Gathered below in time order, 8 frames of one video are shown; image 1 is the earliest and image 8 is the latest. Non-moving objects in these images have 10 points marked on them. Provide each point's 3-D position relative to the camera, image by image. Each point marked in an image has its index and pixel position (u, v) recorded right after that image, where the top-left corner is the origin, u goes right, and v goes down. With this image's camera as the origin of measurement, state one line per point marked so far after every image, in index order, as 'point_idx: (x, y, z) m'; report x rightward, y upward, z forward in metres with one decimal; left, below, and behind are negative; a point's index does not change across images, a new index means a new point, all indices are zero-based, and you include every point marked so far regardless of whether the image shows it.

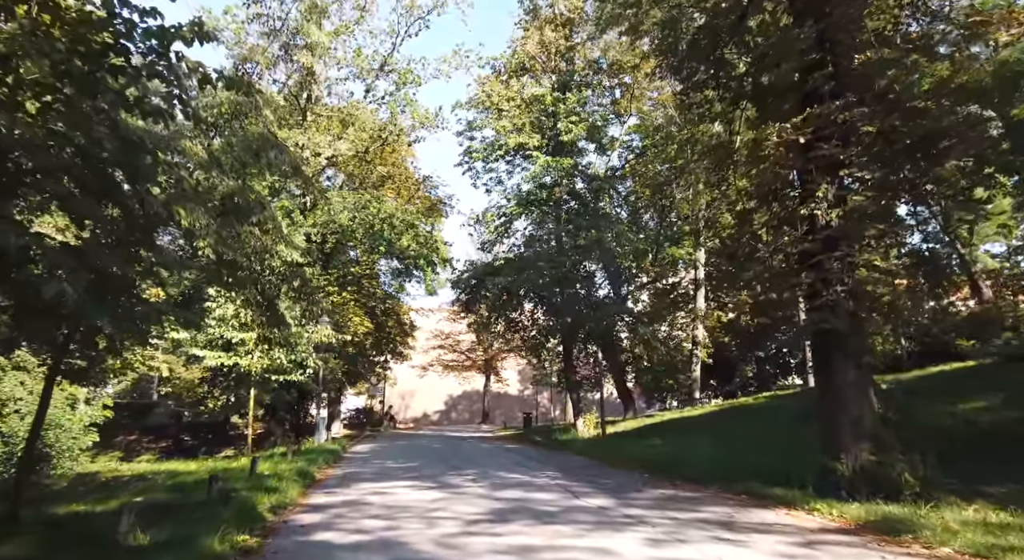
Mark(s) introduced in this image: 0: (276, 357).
0: (-5.5, -1.8, +16.4) m
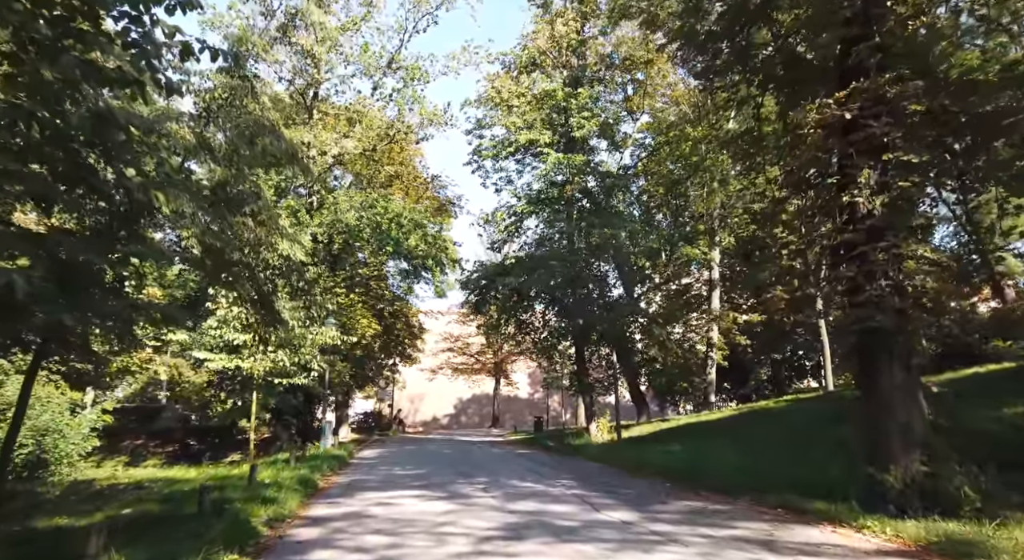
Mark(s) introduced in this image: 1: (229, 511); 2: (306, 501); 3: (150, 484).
0: (-5.2, -1.8, +15.8) m
1: (-3.2, -2.7, +8.1) m
2: (-3.0, -3.2, +10.3) m
3: (-6.9, -3.9, +13.4) m
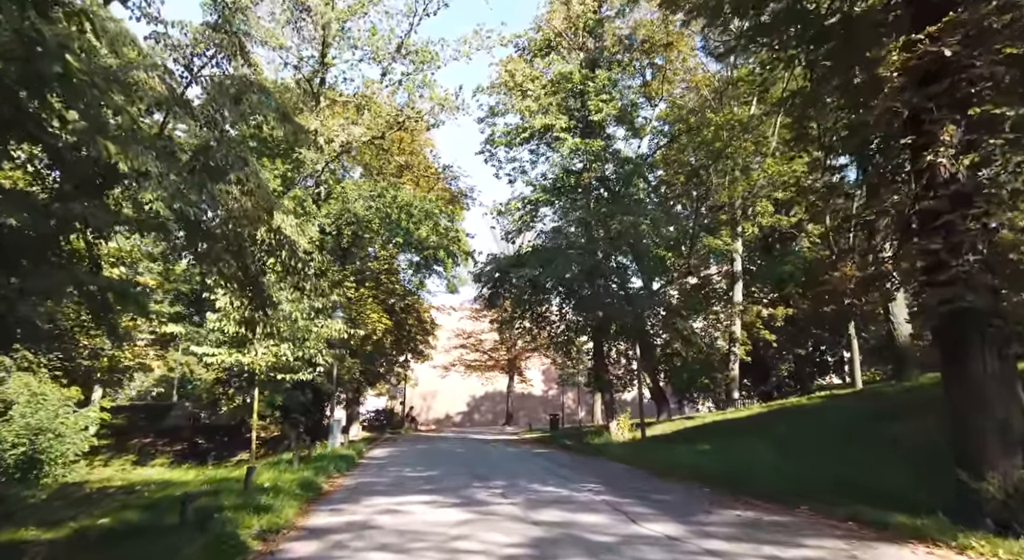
0: (-4.9, -1.6, +14.9) m
1: (-3.0, -2.5, +7.1) m
2: (-2.7, -3.0, +9.3) m
3: (-6.5, -3.7, +12.5) m
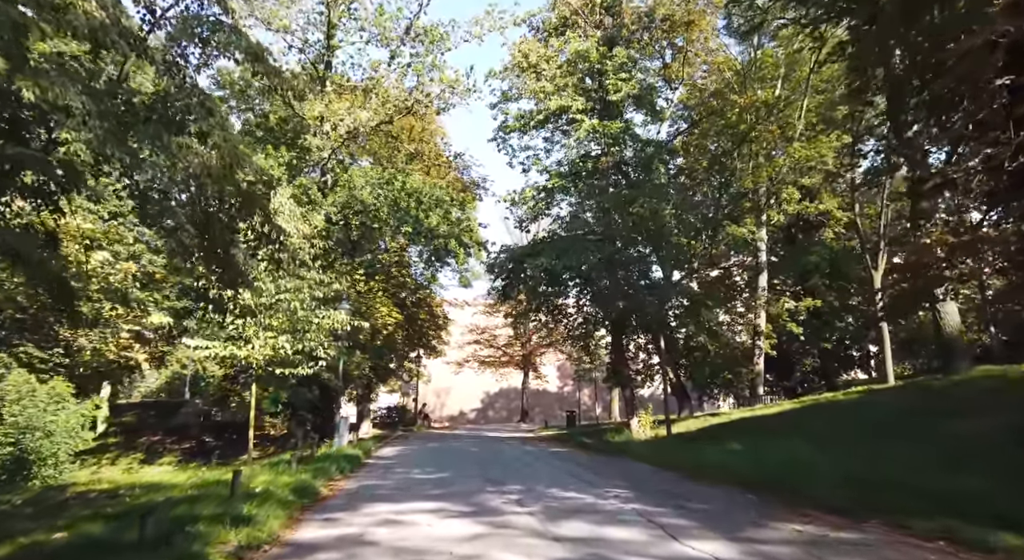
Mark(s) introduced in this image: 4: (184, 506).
0: (-4.5, -1.3, +13.9) m
1: (-2.8, -2.2, +6.1) m
2: (-2.5, -2.8, +8.3) m
3: (-6.3, -3.4, +11.6) m
4: (-3.8, -2.6, +8.2) m
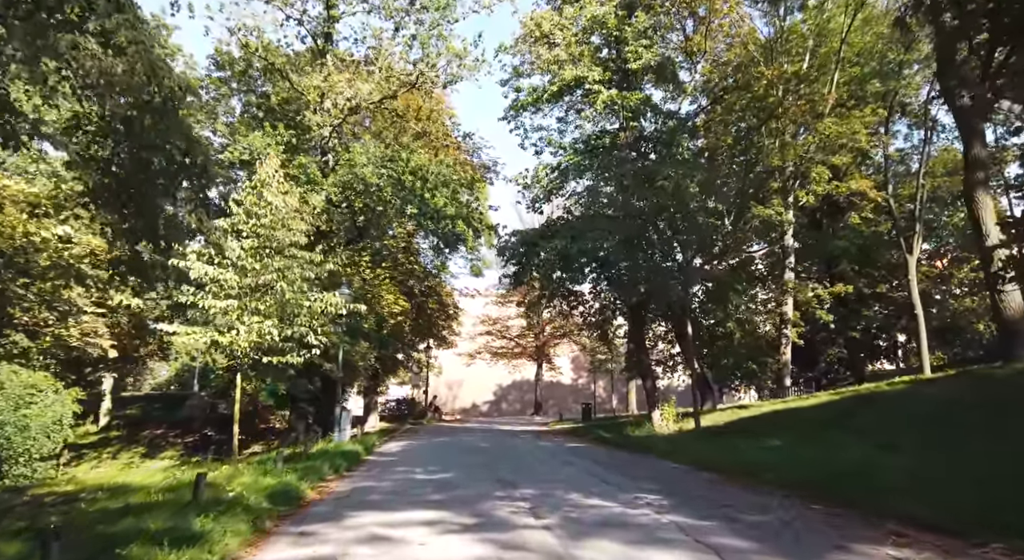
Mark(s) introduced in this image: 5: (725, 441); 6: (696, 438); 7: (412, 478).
0: (-4.3, -1.0, +12.6) m
1: (-2.8, -1.9, +4.7) m
2: (-2.4, -2.4, +6.9) m
3: (-6.1, -3.1, +10.3) m
4: (-3.7, -2.3, +6.8) m
5: (+4.4, -3.4, +14.6) m
6: (+4.0, -3.5, +15.5) m
7: (-1.6, -3.1, +10.9) m
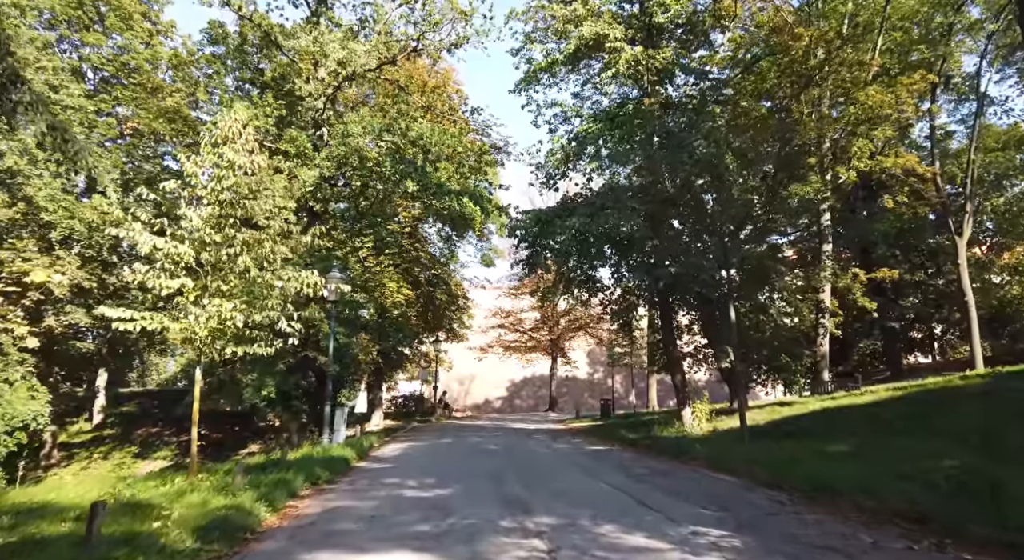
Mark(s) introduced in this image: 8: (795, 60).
0: (-4.1, -0.6, +10.5) m
1: (-2.7, -1.6, +2.7) m
2: (-2.3, -2.1, +4.9) m
3: (-5.9, -2.8, +8.3) m
4: (-3.6, -2.0, +4.8) m
5: (+4.7, -2.9, +12.4) m
6: (+4.3, -3.1, +13.3) m
7: (-1.4, -2.7, +8.8) m
8: (+7.1, +5.5, +18.1) m
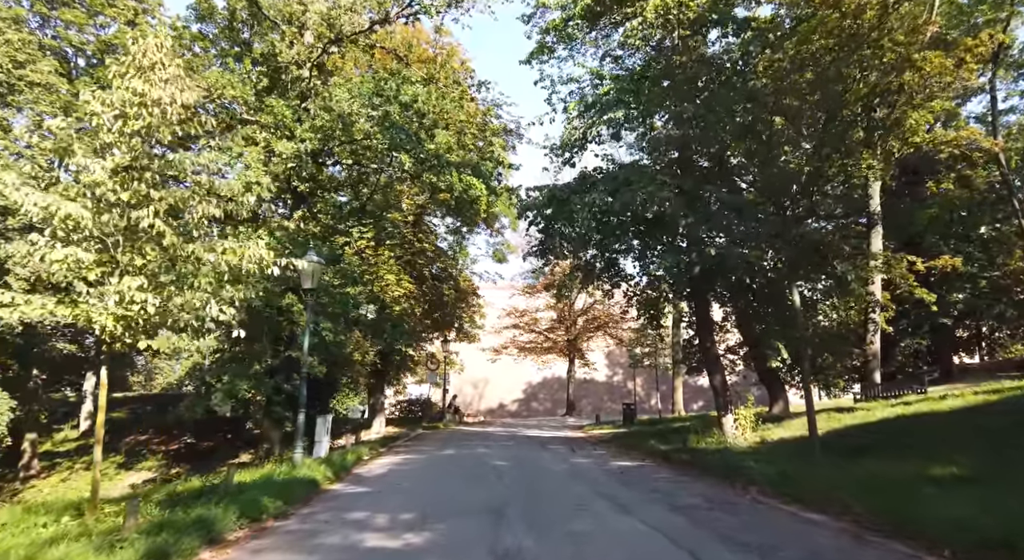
0: (-4.1, -0.3, +8.1) m
1: (-2.9, -1.3, +0.2) m
2: (-2.4, -1.8, +2.4) m
3: (-5.9, -2.4, +5.9) m
4: (-3.7, -1.6, +2.3) m
5: (+4.8, -2.6, +9.7) m
6: (+4.4, -2.7, +10.6) m
7: (-1.4, -2.3, +6.3) m
8: (+7.3, +5.8, +15.4) m
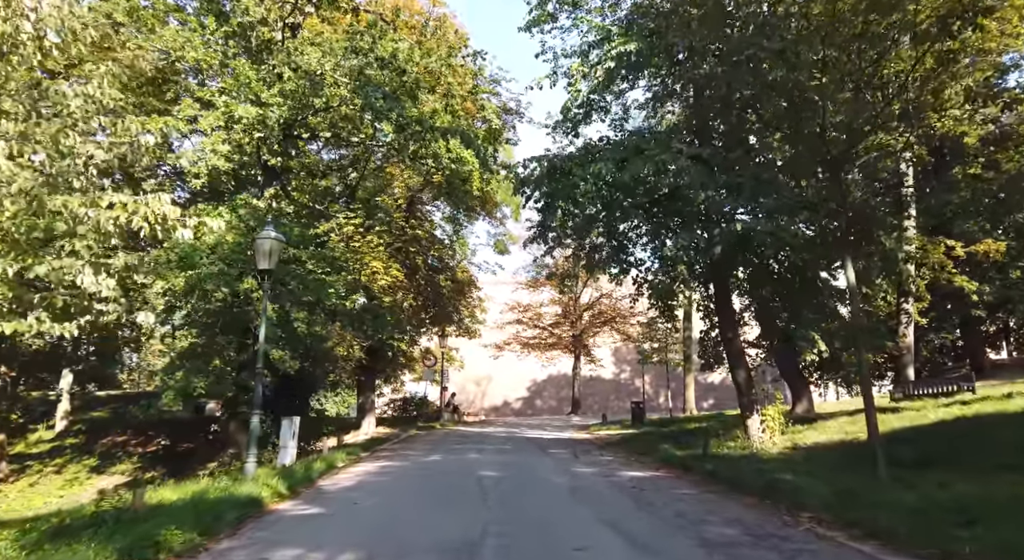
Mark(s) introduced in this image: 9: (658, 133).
0: (-4.3, 0.0, +6.1) m
1: (-3.1, -1.0, -1.8) m
2: (-2.6, -1.5, +0.4) m
3: (-6.1, -2.1, +4.0) m
4: (-3.9, -1.3, +0.4) m
5: (+4.6, -2.2, +7.7) m
6: (+4.2, -2.4, +8.6) m
7: (-1.6, -2.0, +4.3) m
8: (+7.1, +6.2, +13.4) m
9: (+3.1, +3.3, +16.6) m
